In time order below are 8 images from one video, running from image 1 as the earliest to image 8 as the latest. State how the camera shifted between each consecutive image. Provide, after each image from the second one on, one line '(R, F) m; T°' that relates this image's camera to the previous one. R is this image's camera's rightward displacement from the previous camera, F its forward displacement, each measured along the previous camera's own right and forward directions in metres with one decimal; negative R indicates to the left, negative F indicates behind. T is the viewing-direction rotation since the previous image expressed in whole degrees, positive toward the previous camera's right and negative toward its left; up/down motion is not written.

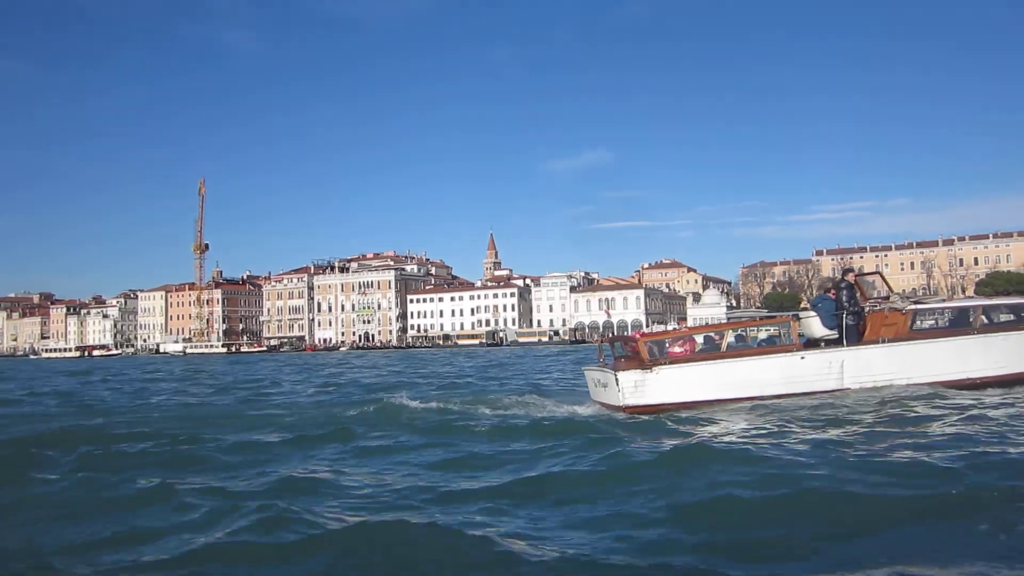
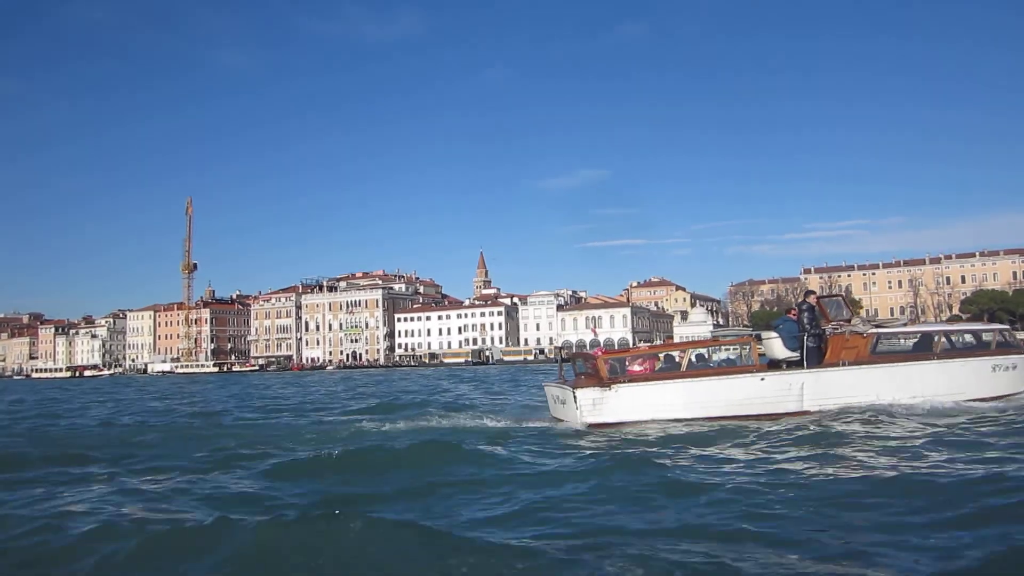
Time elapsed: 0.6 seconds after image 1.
(+0.7, 0.0) m; 0°
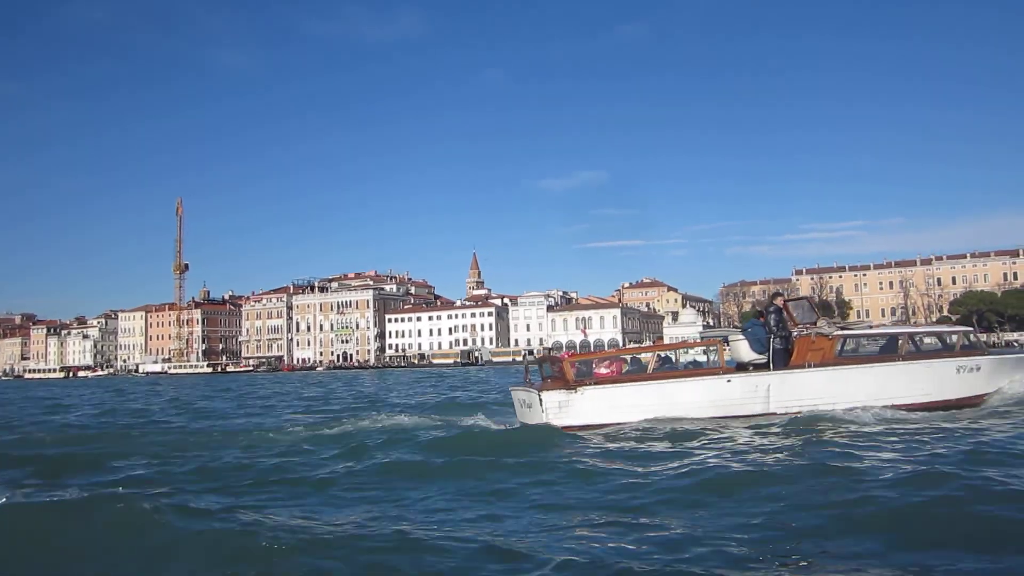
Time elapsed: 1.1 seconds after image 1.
(+0.6, 0.0) m; 0°
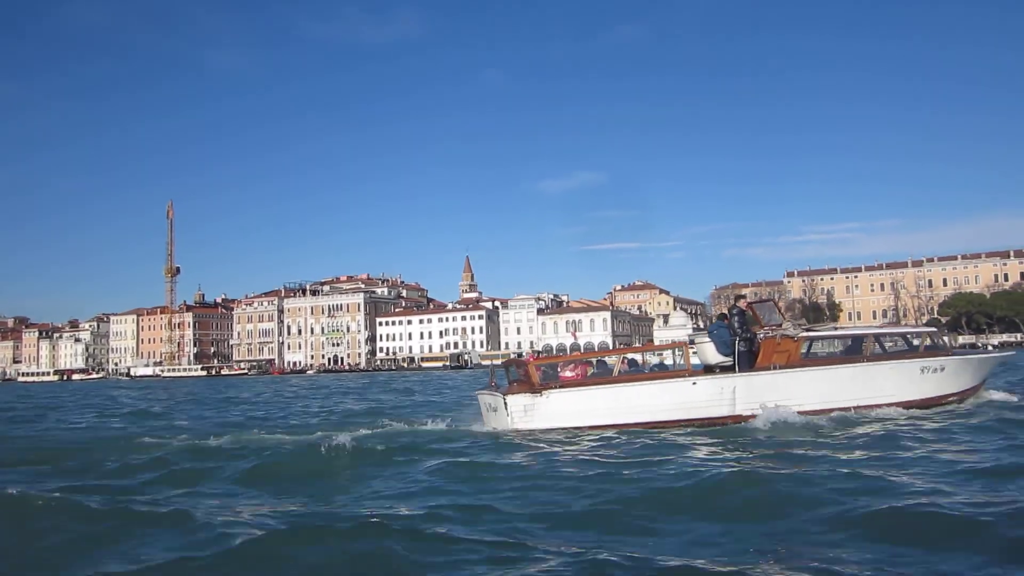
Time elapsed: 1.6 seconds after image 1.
(+0.6, 0.0) m; 0°
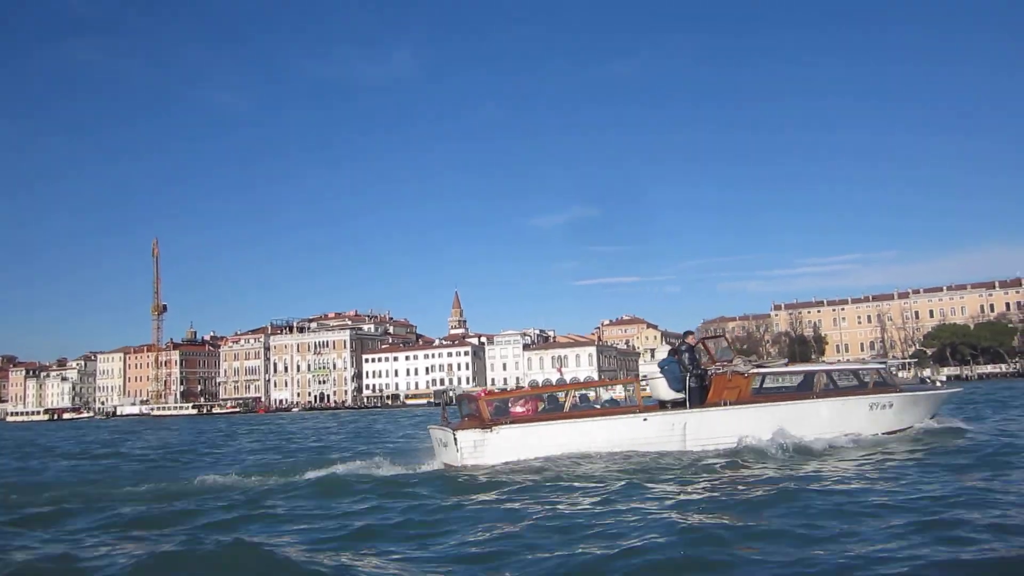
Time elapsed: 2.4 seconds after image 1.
(+0.9, -0.1) m; 0°
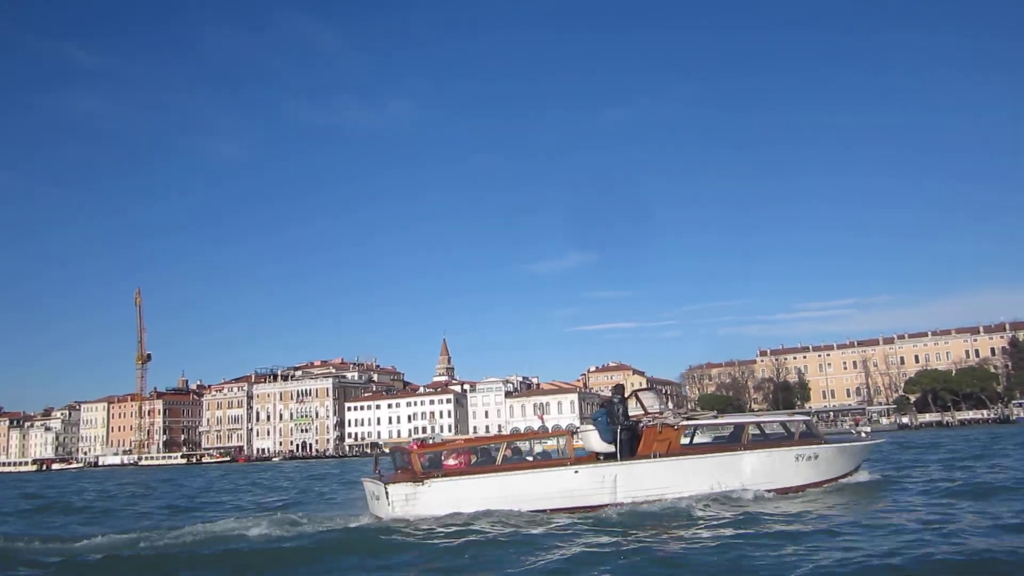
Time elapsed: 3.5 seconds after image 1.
(+1.2, -0.3) m; 0°
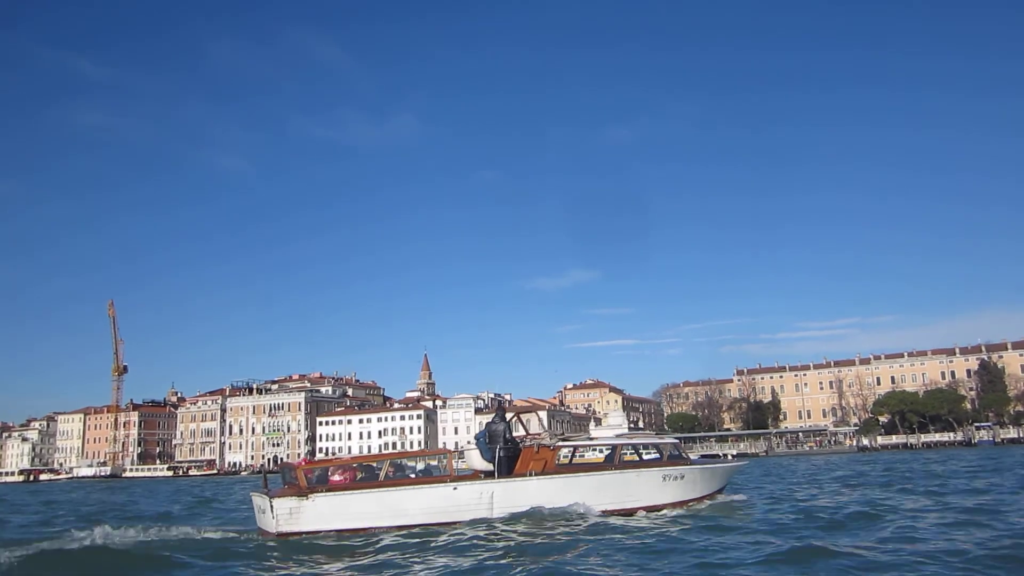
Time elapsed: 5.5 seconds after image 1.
(+2.3, -0.7) m; +1°
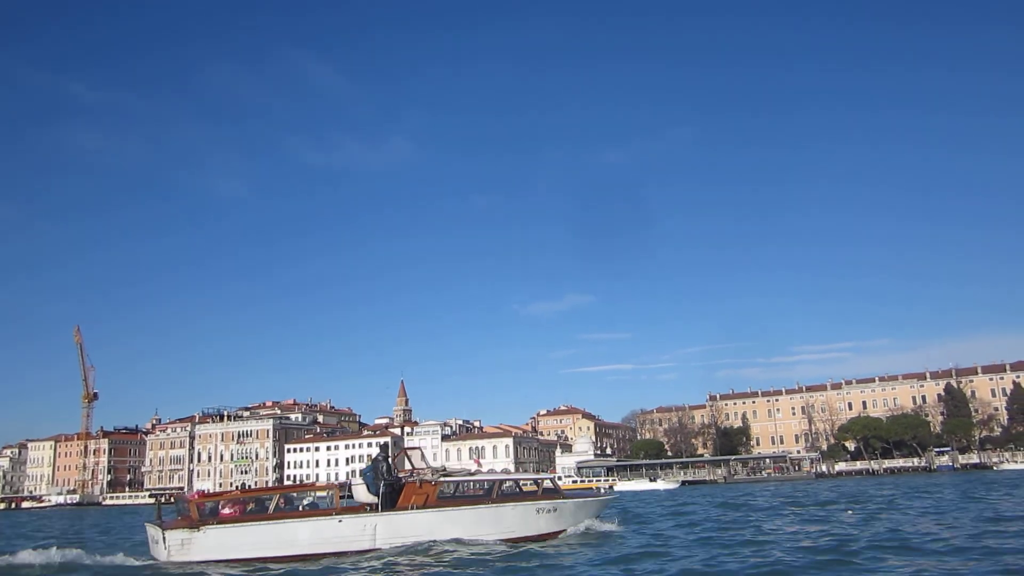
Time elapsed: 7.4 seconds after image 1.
(+2.2, -0.7) m; +1°
